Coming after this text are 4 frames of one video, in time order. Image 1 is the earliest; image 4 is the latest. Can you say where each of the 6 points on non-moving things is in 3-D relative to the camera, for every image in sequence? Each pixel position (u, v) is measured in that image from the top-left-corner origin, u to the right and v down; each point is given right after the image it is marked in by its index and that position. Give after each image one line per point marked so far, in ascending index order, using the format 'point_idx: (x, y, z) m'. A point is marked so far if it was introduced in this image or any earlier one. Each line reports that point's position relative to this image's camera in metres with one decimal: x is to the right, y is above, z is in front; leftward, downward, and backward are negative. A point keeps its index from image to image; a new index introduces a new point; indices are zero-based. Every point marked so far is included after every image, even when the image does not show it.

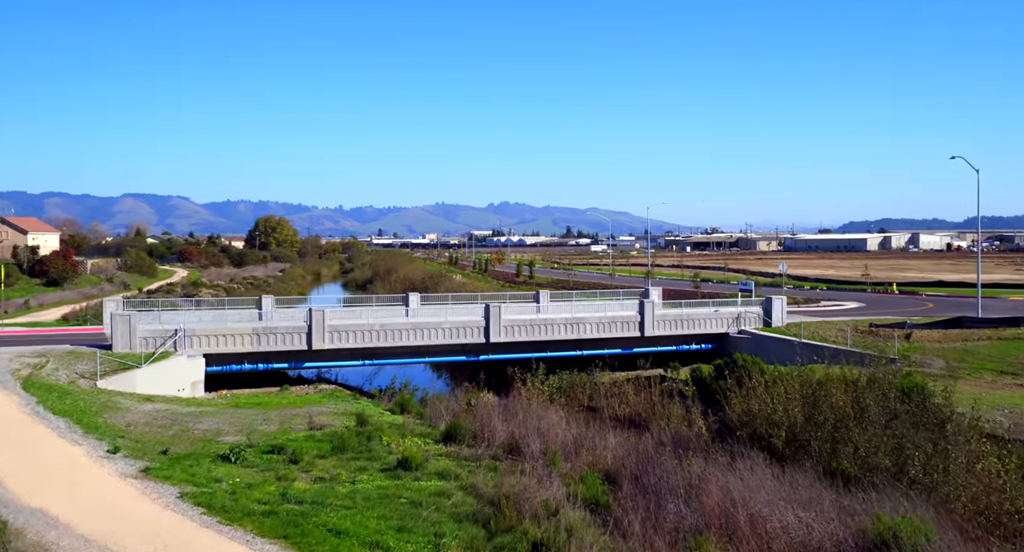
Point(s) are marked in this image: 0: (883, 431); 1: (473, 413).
0: (+5.5, -2.3, +13.5) m
1: (-0.8, -3.0, +19.6) m
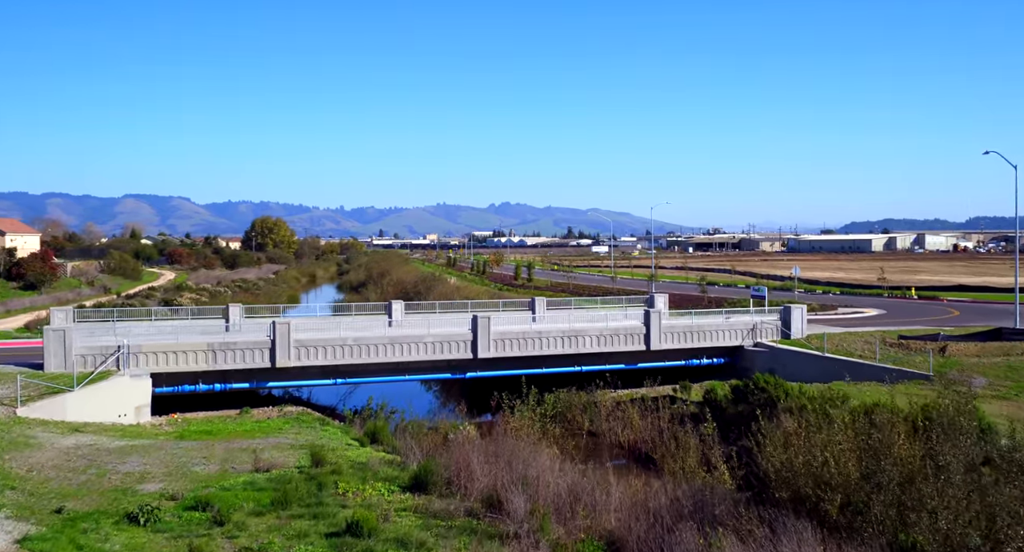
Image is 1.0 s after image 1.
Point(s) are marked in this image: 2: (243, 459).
0: (+5.2, -2.5, +10.5) m
1: (-1.1, -3.2, +16.5) m
2: (-5.0, -3.4, +17.1) m
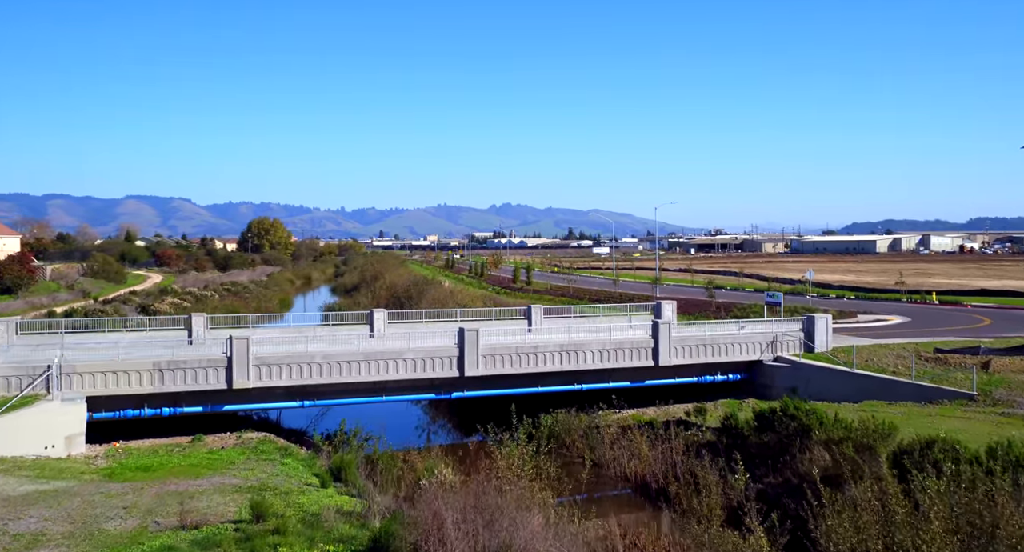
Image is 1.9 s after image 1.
0: (+5.0, -2.7, +7.5) m
1: (-1.4, -3.3, +13.5) m
2: (-5.3, -3.6, +14.2) m
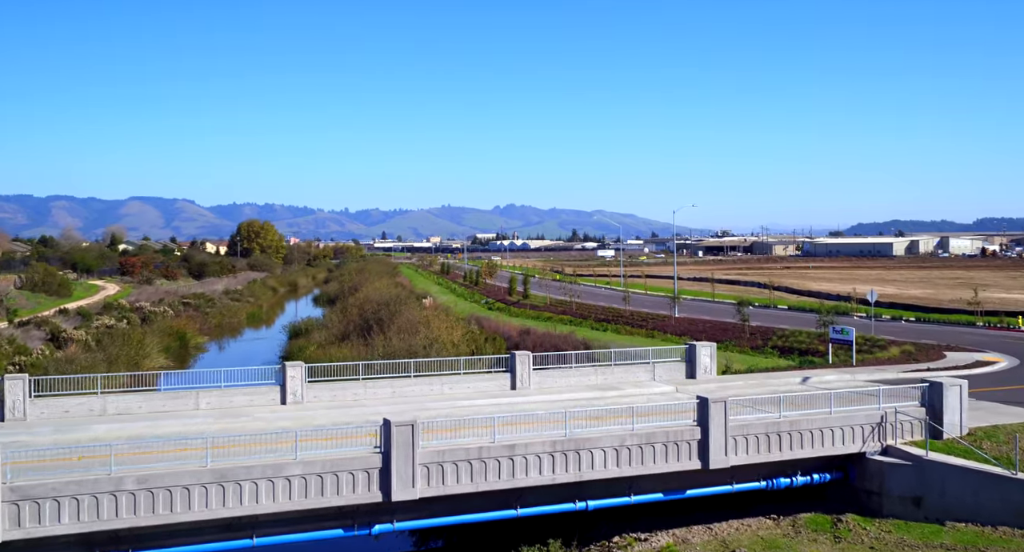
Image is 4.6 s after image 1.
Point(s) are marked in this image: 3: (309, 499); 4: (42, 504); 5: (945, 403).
0: (+4.3, -3.5, -1.7) m
1: (-2.0, -4.2, +4.4) m
2: (-5.9, -4.5, +5.0) m
3: (-3.0, -3.3, +13.5) m
4: (-6.3, -3.0, +12.3) m
5: (+8.2, -2.3, +17.4) m
